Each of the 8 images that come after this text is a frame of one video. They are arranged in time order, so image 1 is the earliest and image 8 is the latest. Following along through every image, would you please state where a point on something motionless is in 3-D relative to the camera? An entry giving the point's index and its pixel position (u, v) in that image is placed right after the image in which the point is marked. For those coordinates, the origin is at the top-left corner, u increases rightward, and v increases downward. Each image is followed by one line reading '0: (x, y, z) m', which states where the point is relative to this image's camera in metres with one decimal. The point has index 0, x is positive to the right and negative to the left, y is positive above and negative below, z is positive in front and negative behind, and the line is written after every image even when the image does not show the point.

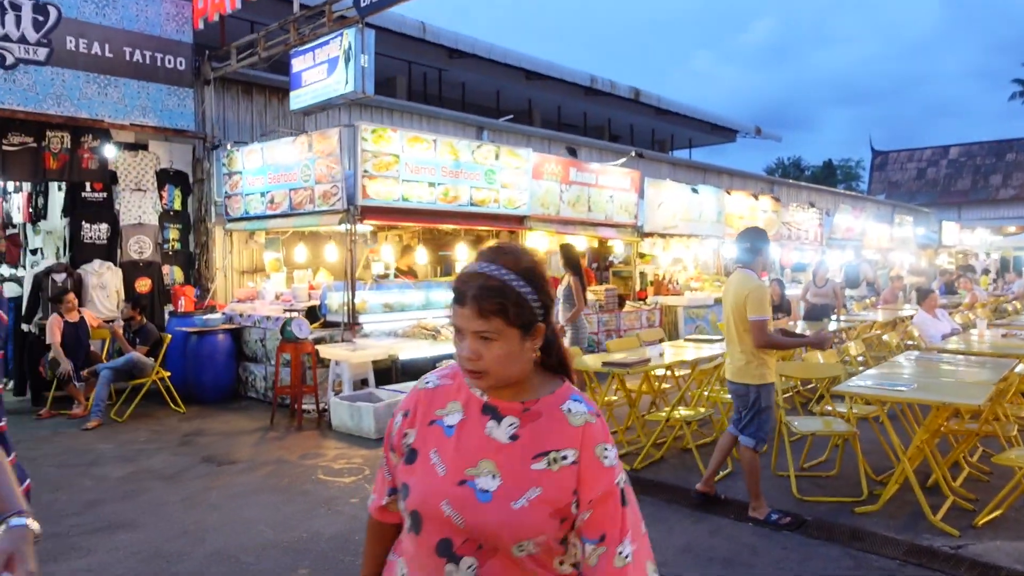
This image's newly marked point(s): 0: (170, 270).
0: (-4.3, +0.2, +9.2) m
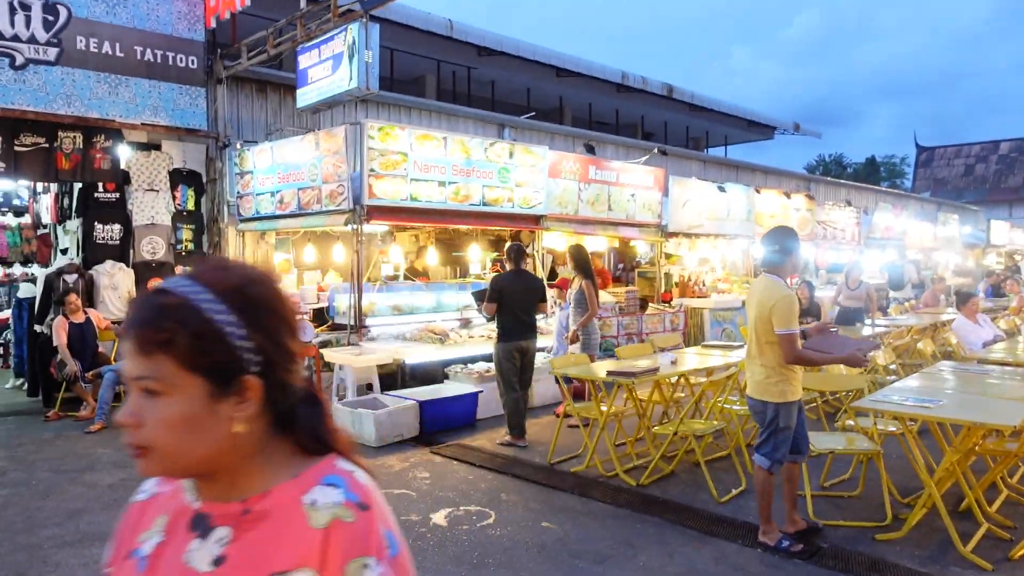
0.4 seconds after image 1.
0: (-4.1, +0.2, +9.1) m
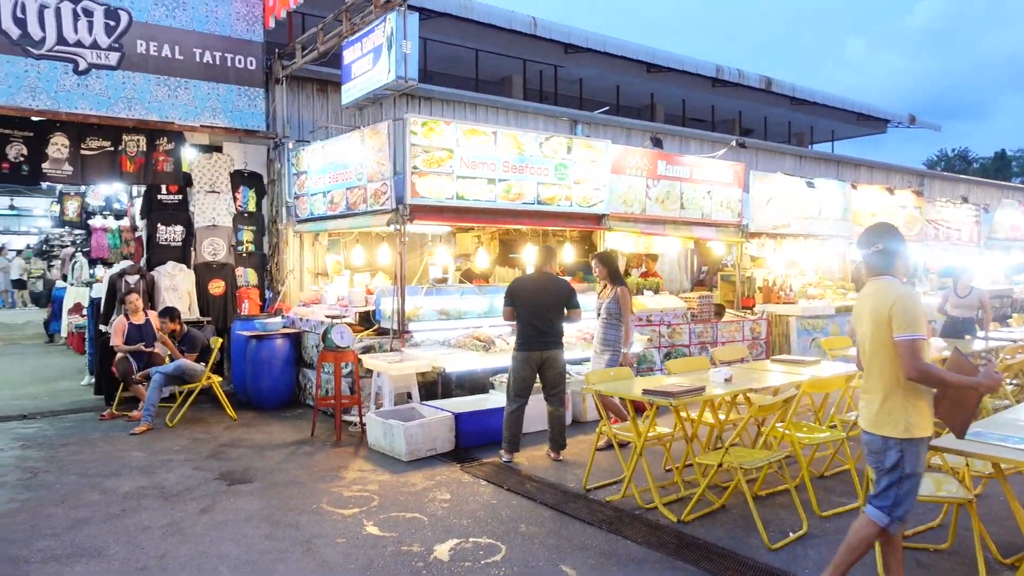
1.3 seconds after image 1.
0: (-3.4, +0.2, +9.1) m
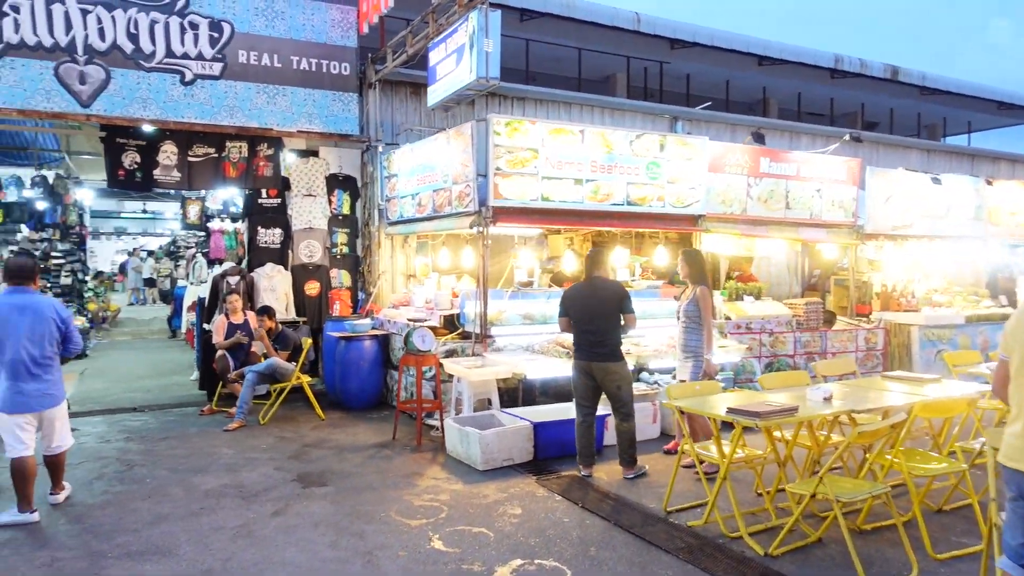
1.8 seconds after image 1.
0: (-2.2, +0.2, +9.3) m
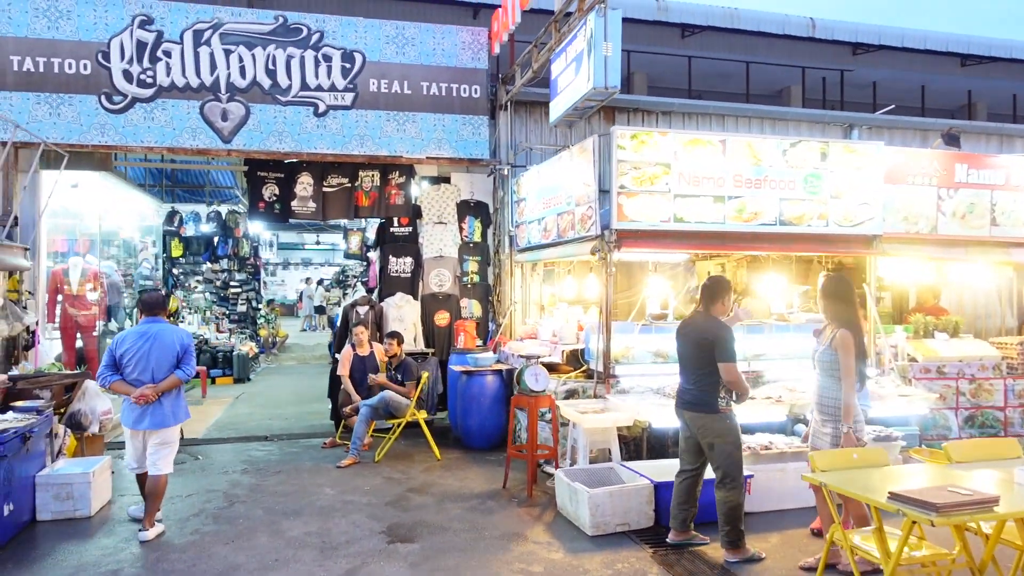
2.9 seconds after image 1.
0: (-0.5, -0.2, +8.9) m
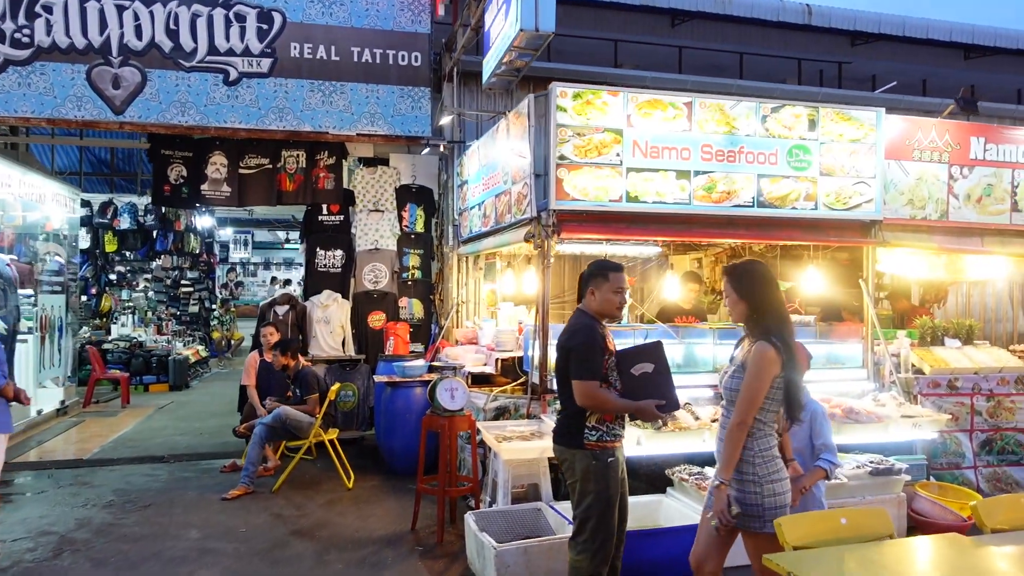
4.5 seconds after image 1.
0: (-1.1, -0.2, +7.8) m
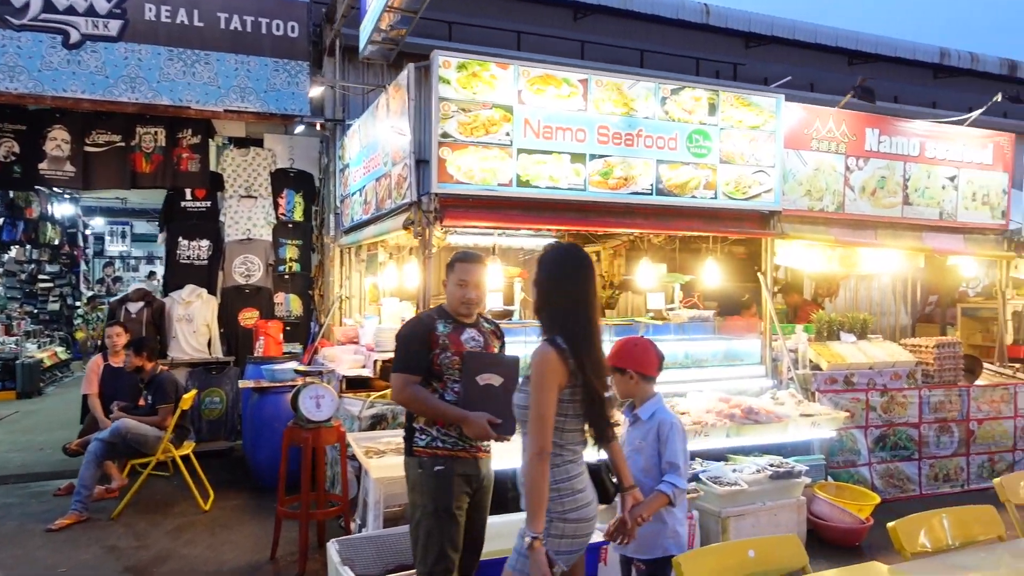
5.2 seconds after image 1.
0: (-2.2, -0.1, +7.1) m
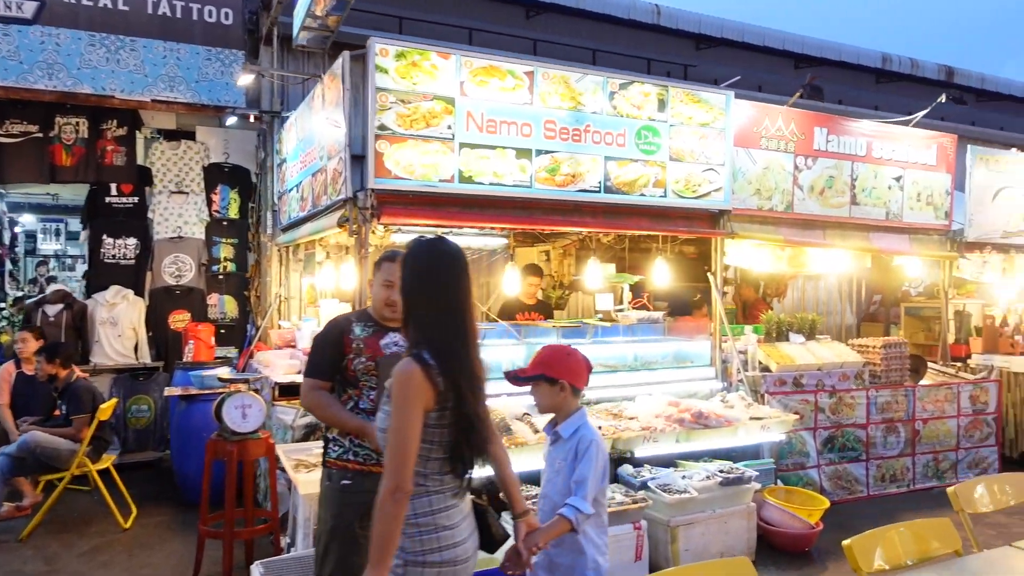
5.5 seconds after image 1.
0: (-2.7, -0.1, +6.7) m
